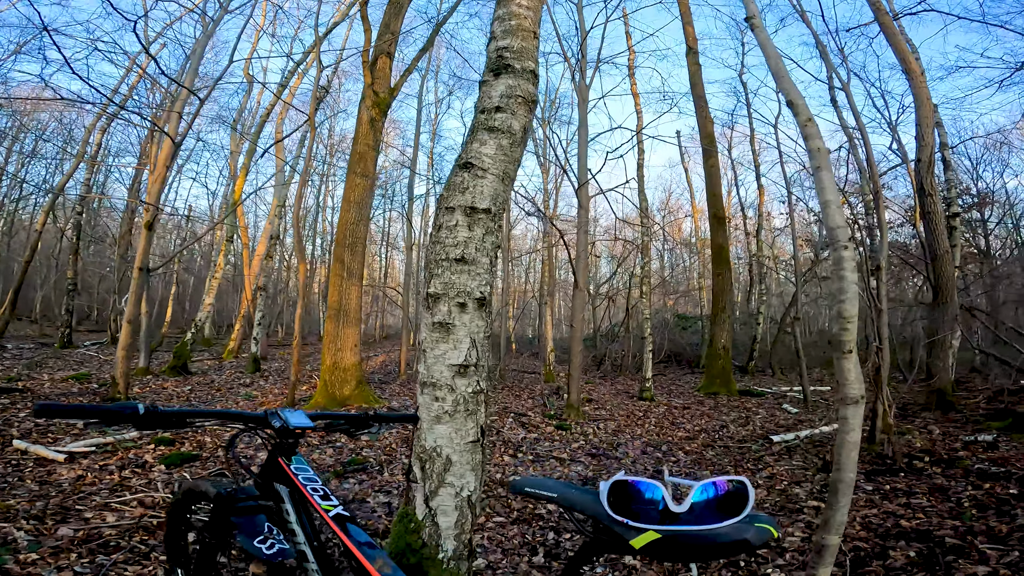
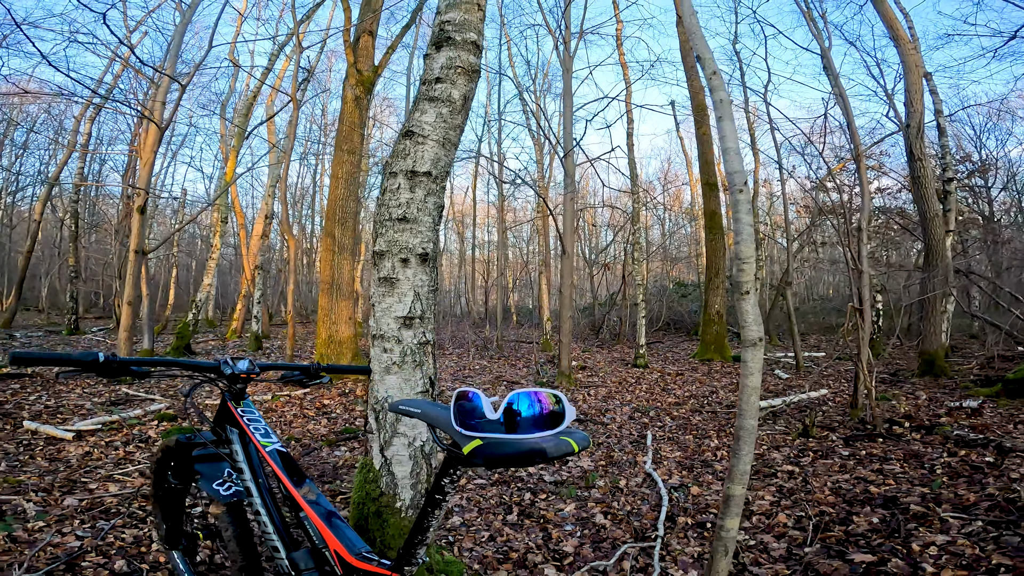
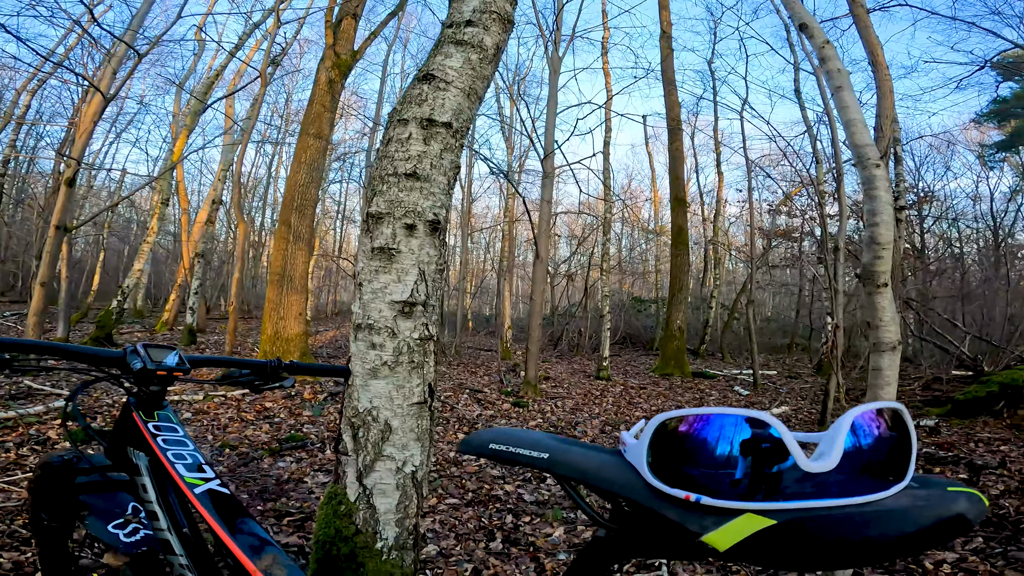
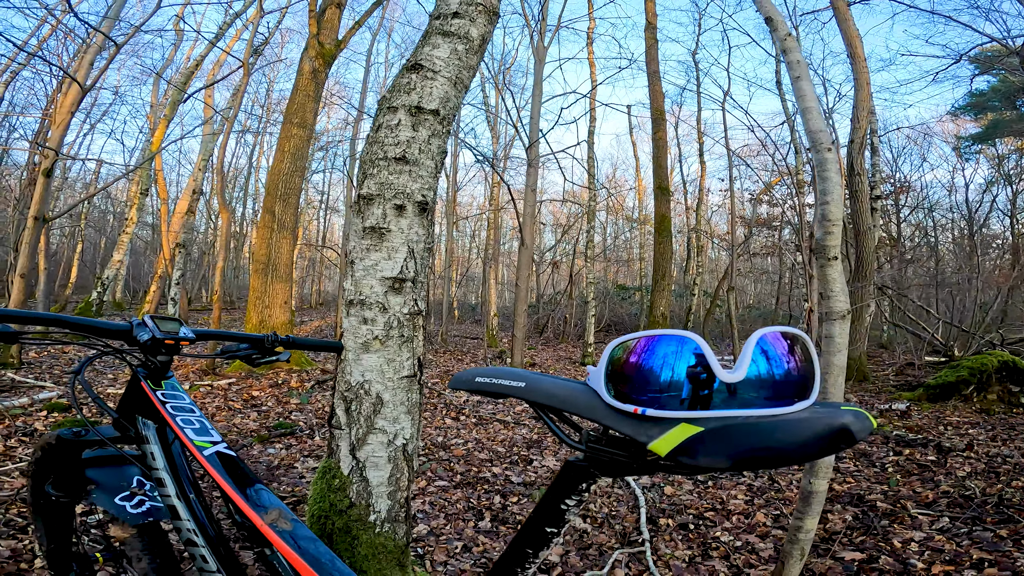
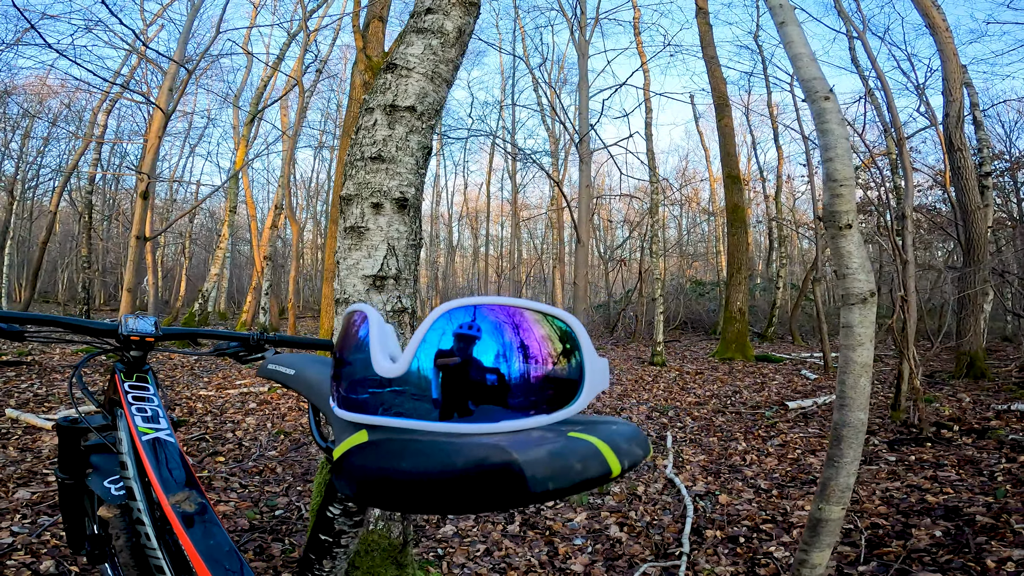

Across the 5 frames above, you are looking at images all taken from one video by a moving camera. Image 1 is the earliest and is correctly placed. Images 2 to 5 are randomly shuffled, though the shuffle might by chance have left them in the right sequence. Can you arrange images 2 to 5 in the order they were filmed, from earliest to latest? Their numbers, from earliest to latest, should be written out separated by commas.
3, 4, 5, 2
